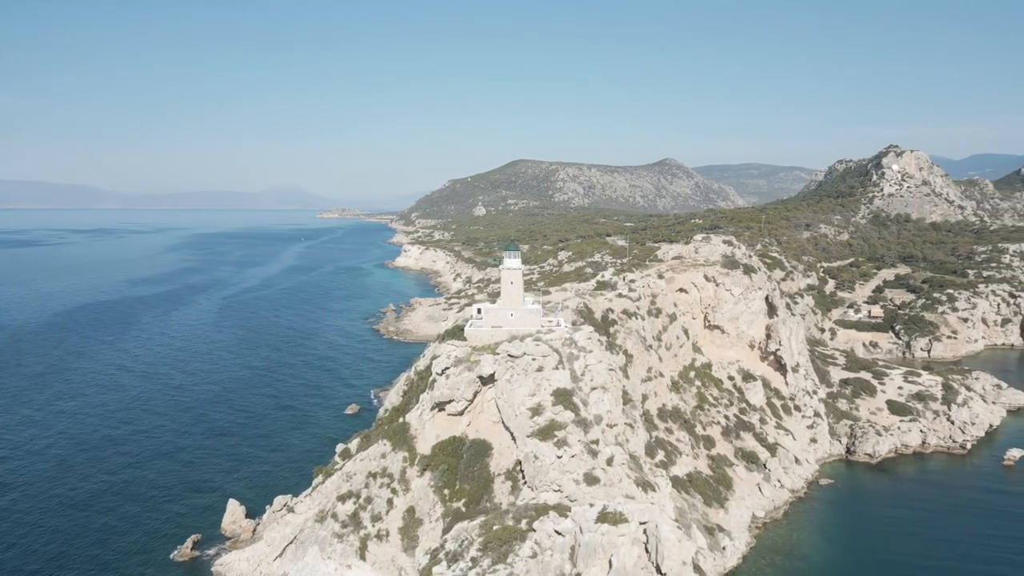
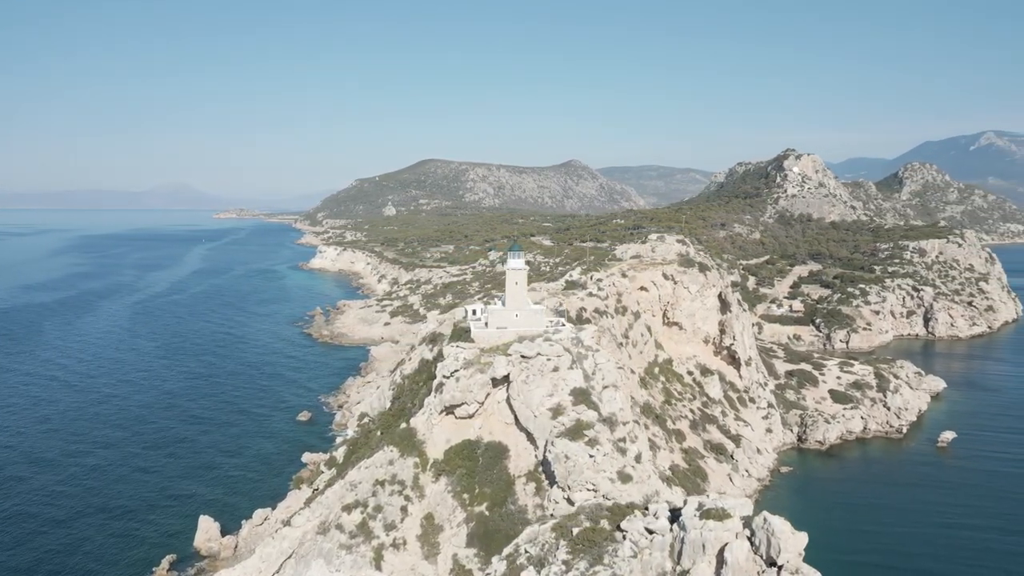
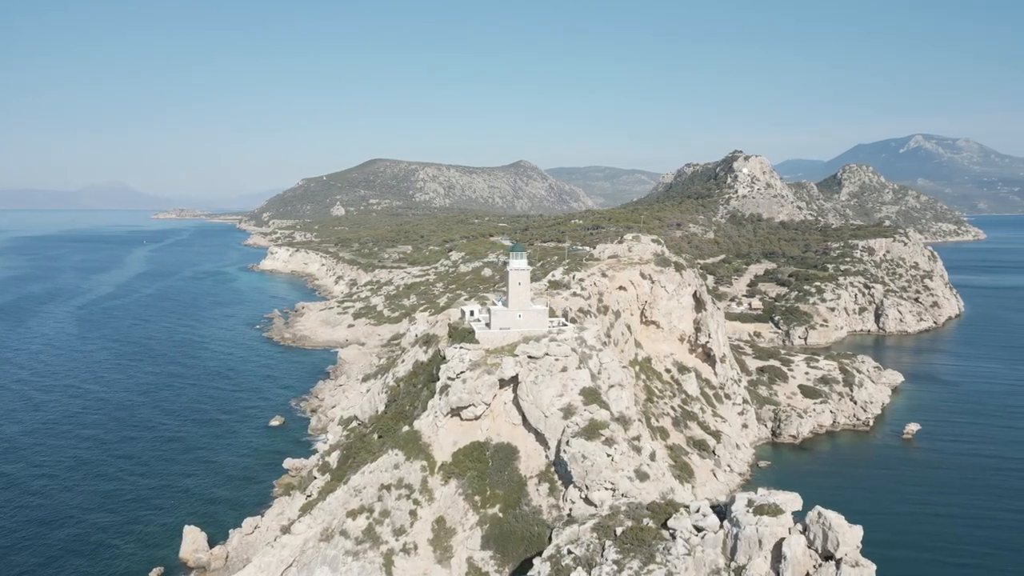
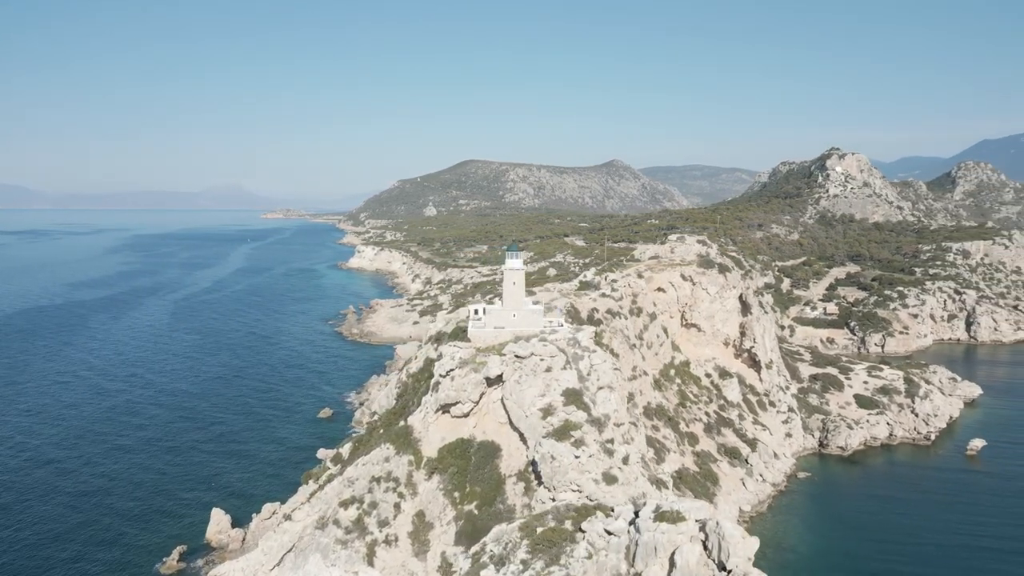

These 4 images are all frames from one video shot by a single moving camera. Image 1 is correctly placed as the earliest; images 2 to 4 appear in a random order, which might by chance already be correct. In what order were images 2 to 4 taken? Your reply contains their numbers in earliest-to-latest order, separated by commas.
4, 2, 3
